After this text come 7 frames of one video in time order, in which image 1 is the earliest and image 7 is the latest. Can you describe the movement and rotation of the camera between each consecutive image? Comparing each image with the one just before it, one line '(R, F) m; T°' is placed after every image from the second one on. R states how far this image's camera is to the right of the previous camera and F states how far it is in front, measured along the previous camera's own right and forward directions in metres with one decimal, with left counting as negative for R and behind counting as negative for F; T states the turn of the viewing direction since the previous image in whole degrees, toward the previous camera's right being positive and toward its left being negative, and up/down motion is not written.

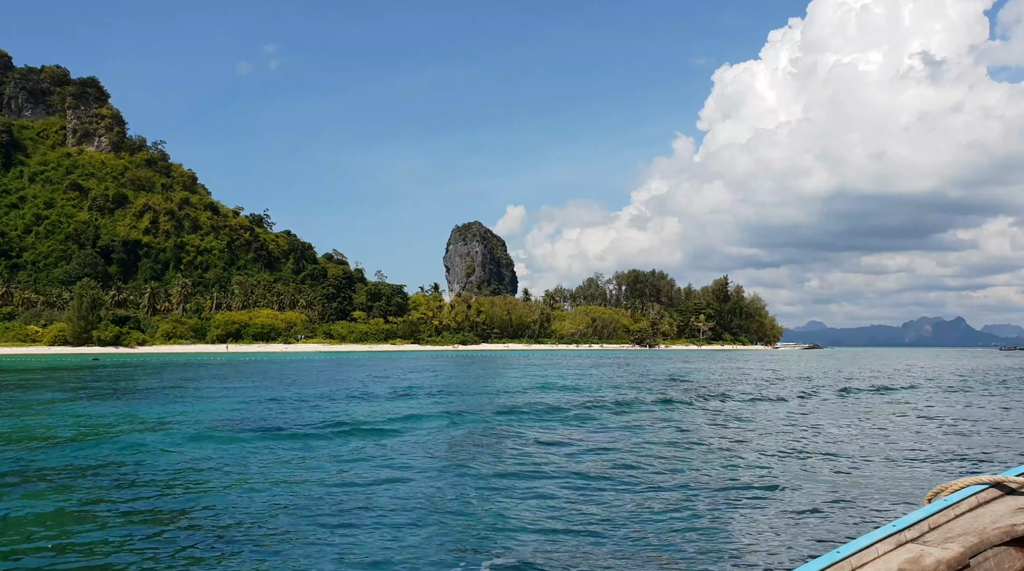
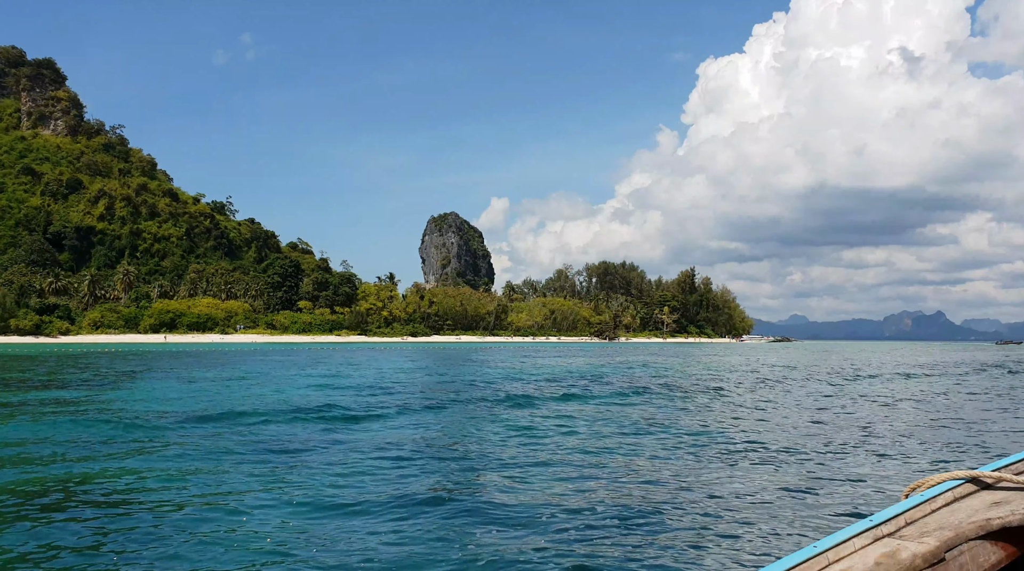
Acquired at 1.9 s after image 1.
(+2.1, +2.4) m; +1°
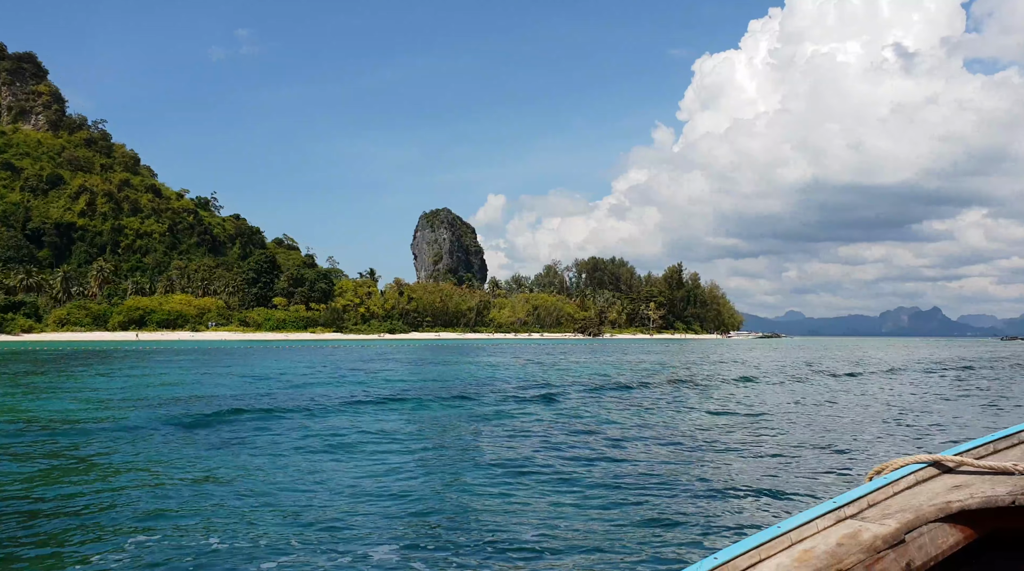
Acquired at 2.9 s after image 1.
(+1.1, +1.3) m; 0°
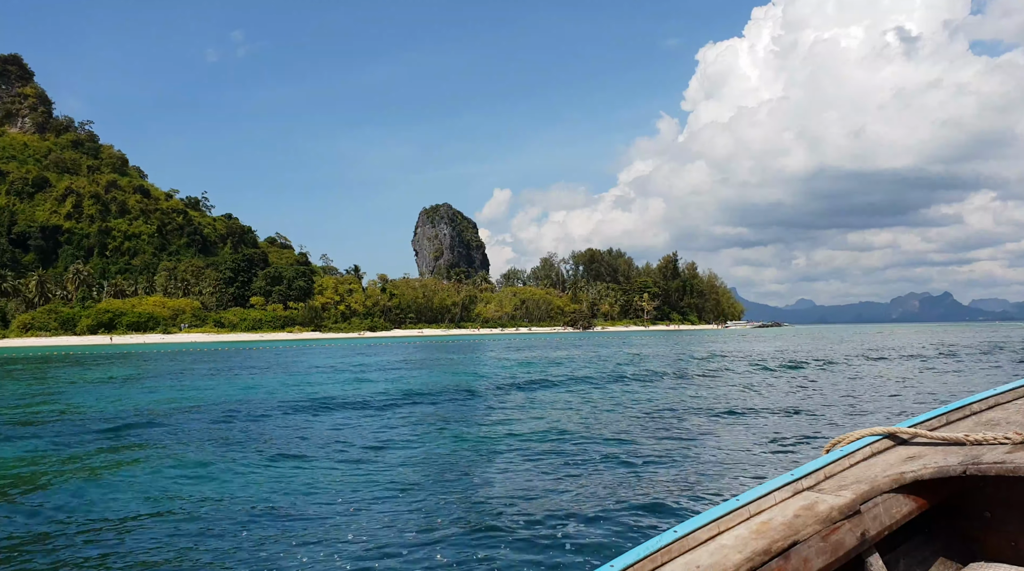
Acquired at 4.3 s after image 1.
(+1.5, +2.0) m; -1°
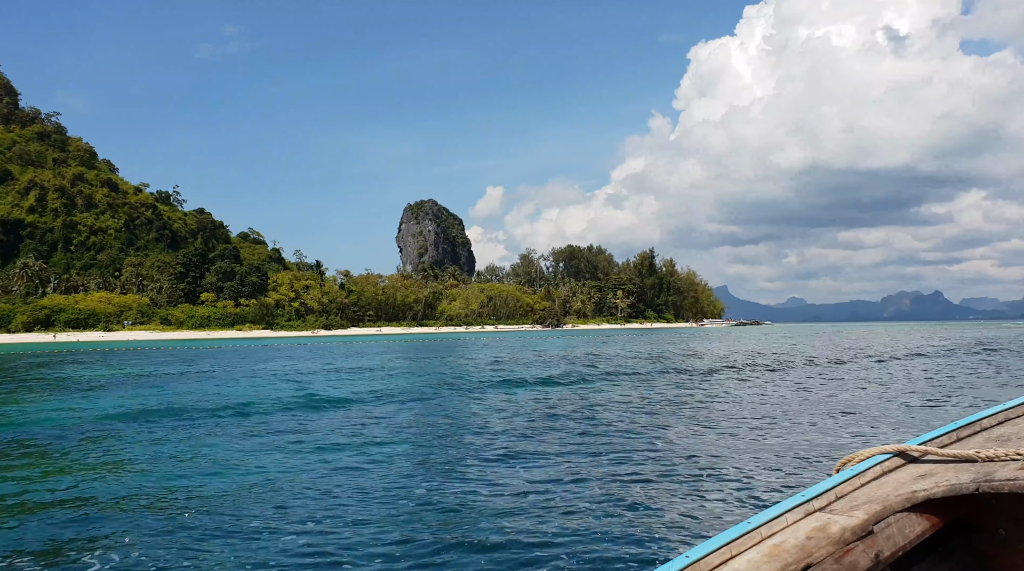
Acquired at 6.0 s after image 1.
(+1.7, +2.4) m; +1°
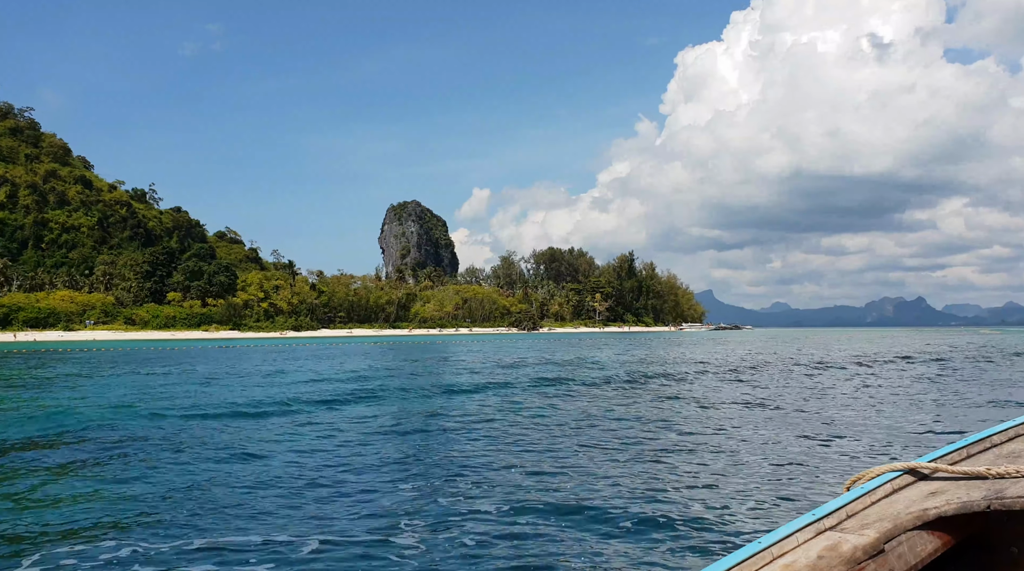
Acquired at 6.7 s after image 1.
(+0.6, +1.0) m; +1°
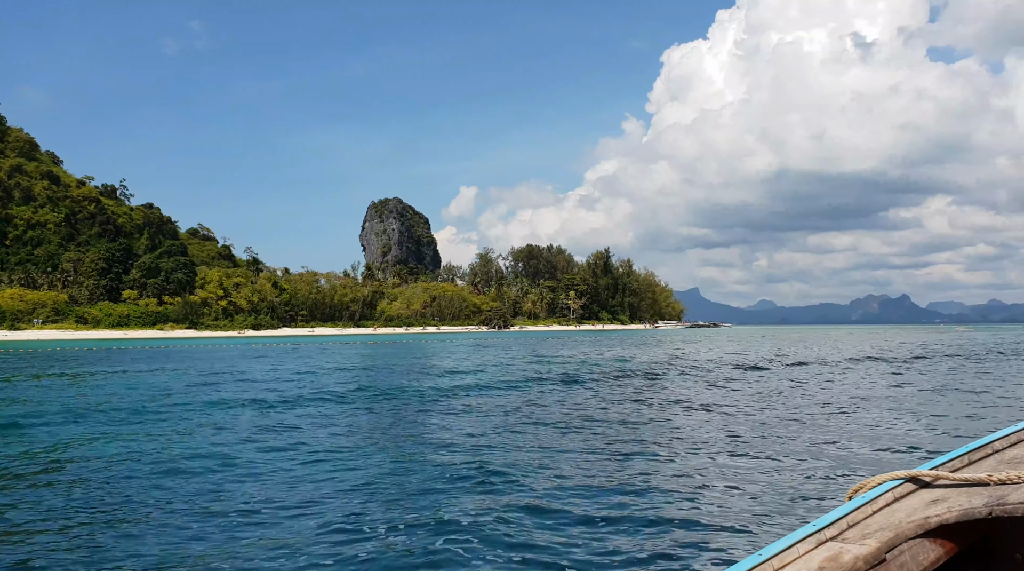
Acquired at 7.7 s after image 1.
(+1.0, +1.6) m; +1°
